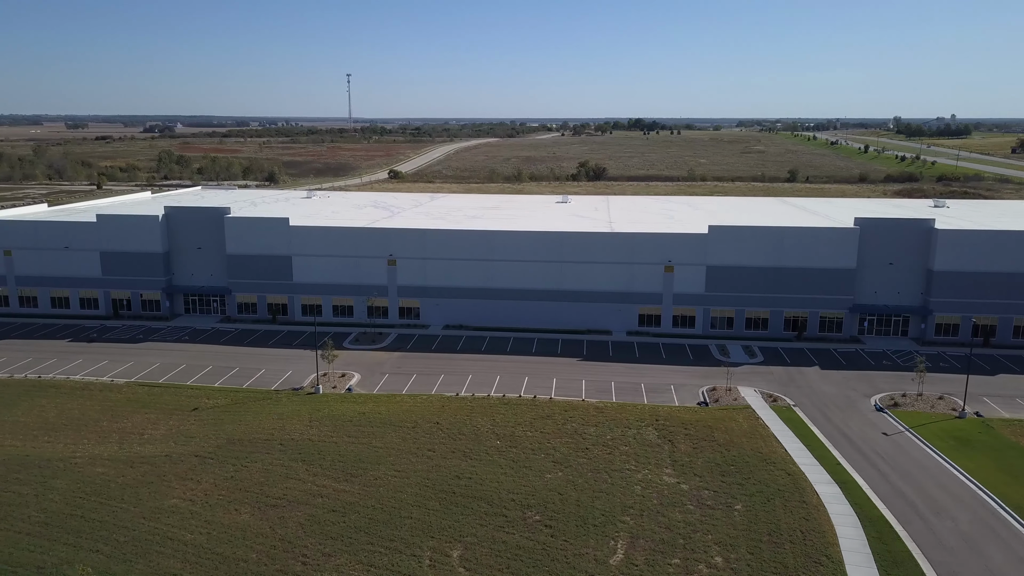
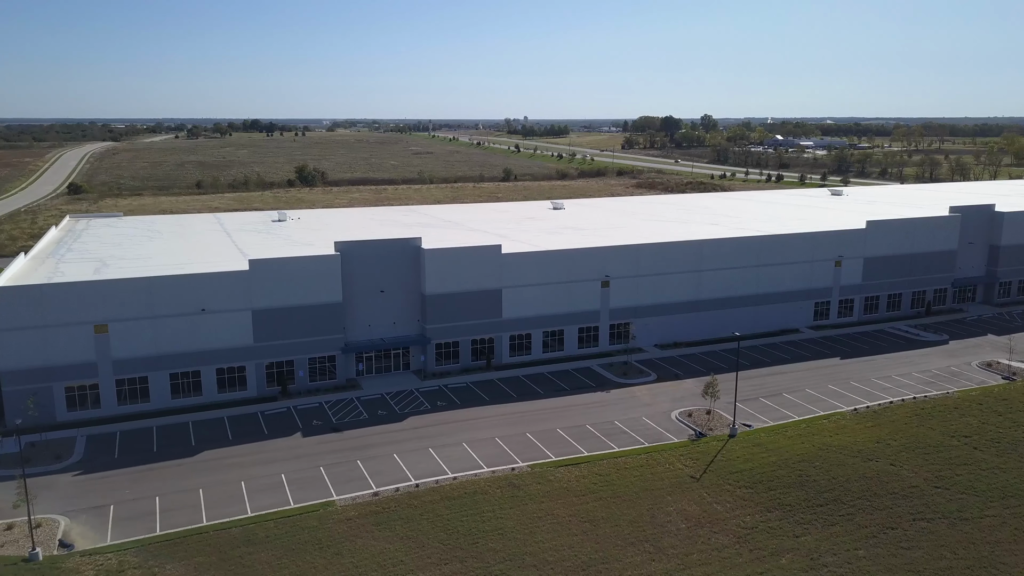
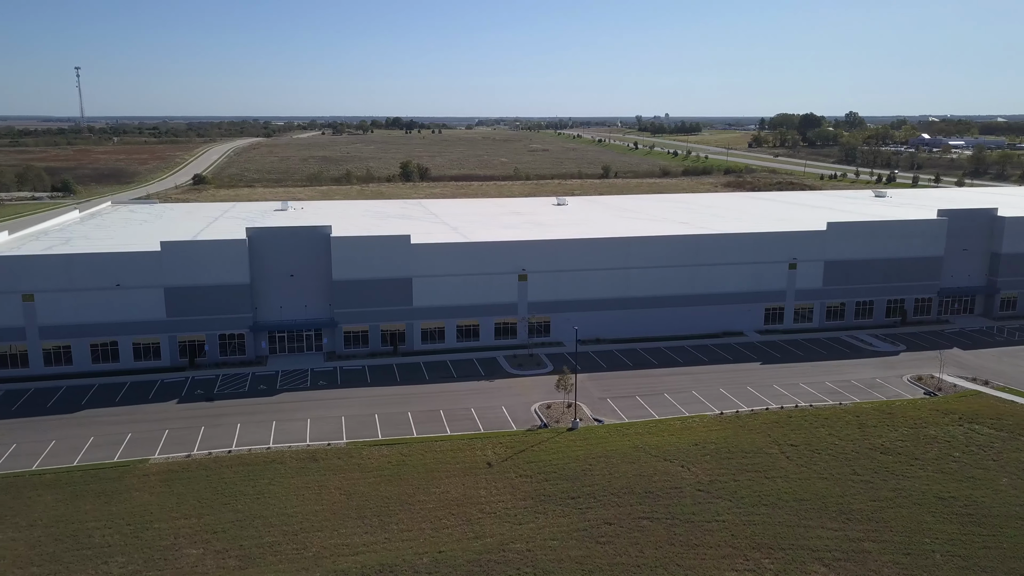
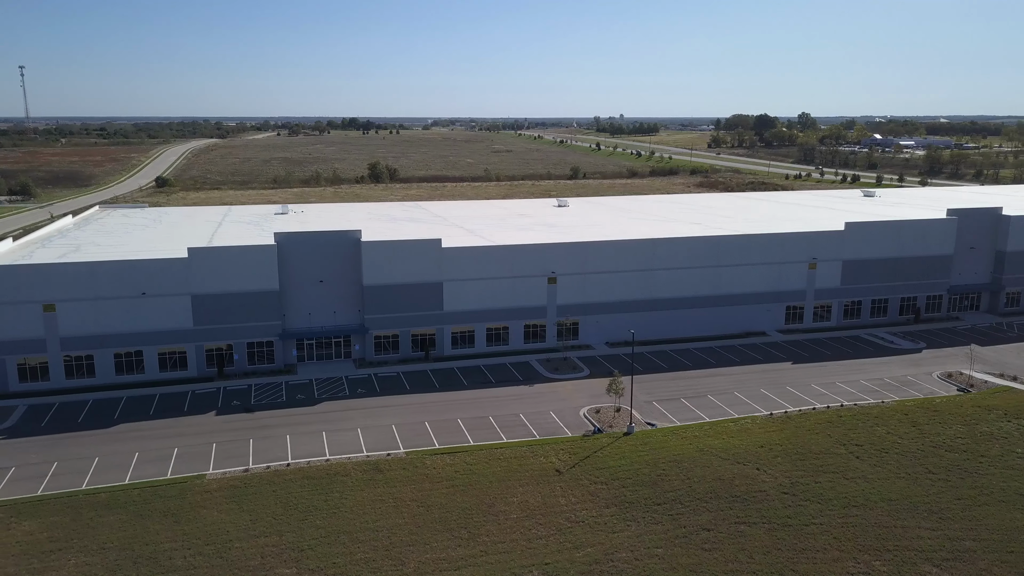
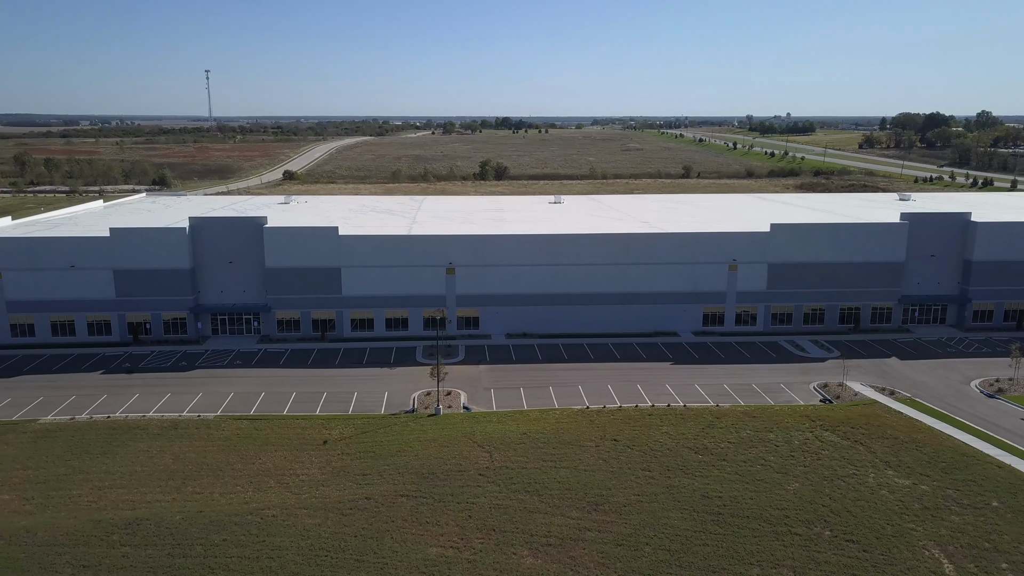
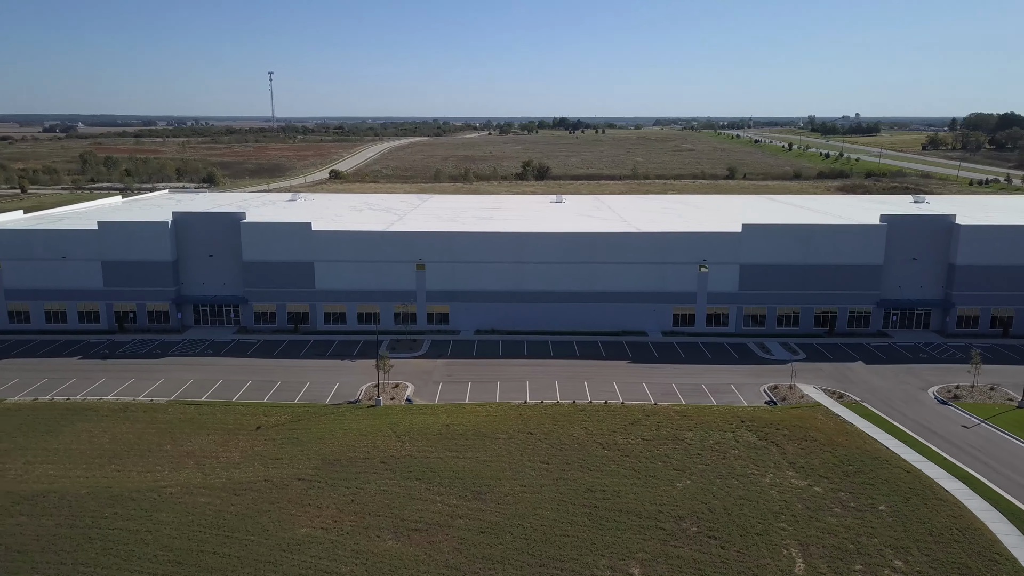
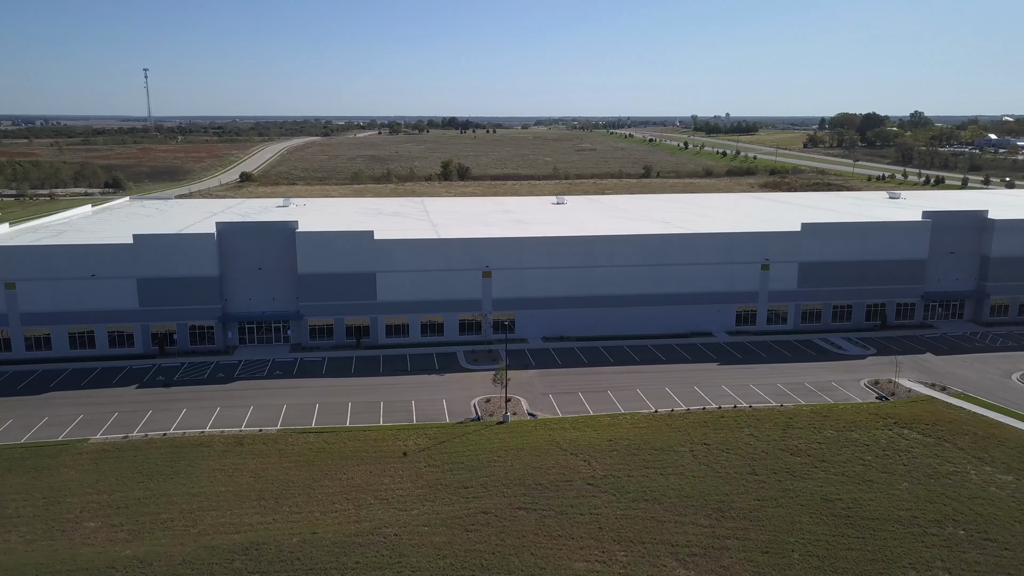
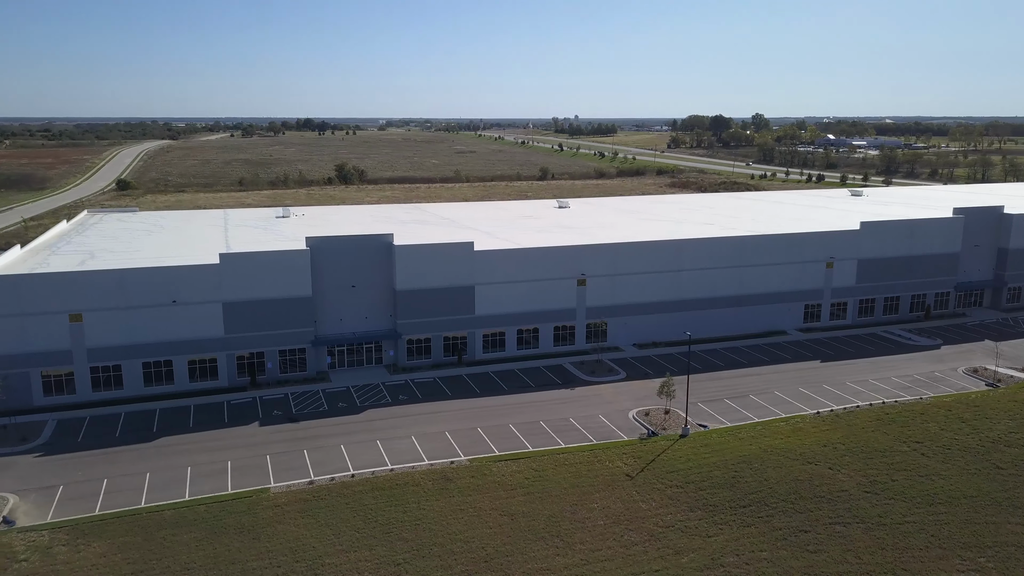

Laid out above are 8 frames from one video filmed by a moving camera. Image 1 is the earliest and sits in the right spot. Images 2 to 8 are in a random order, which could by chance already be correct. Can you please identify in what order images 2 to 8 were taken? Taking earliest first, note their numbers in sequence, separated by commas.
6, 5, 7, 3, 4, 8, 2
